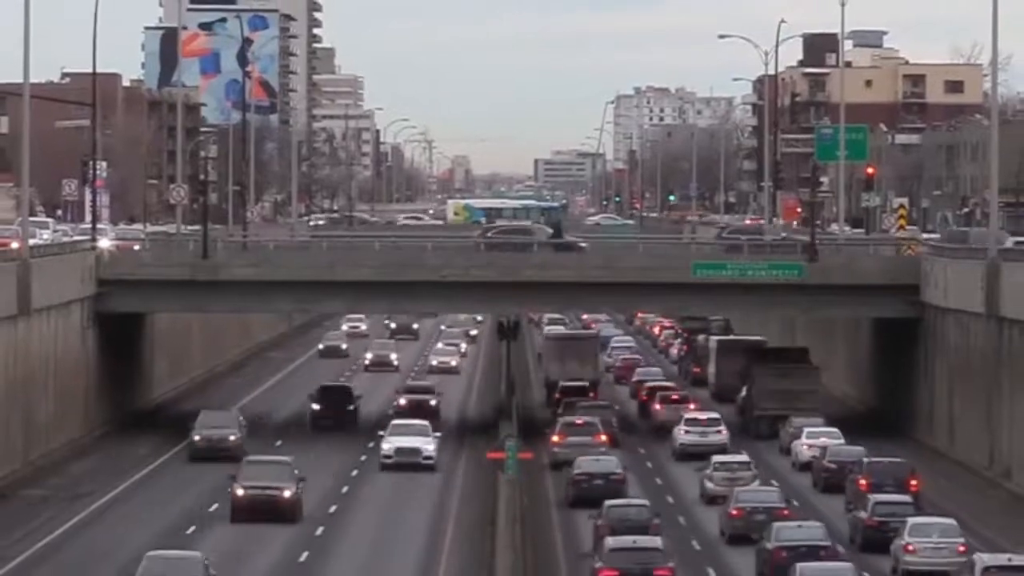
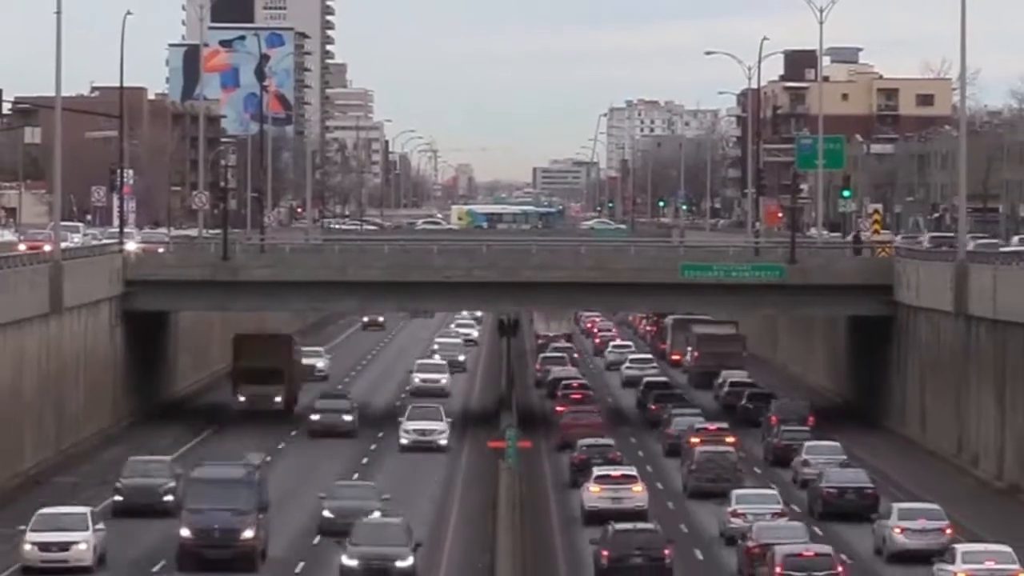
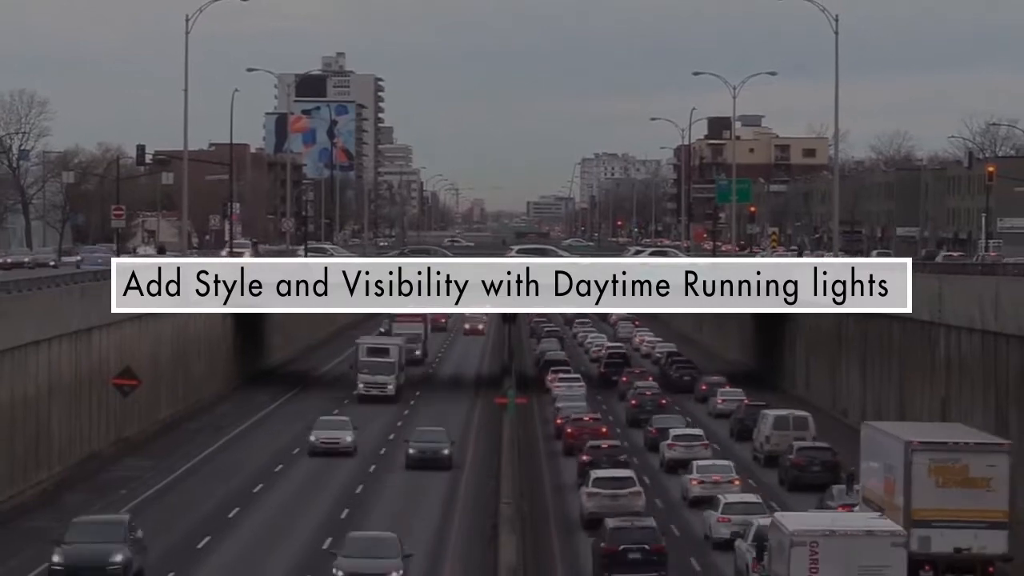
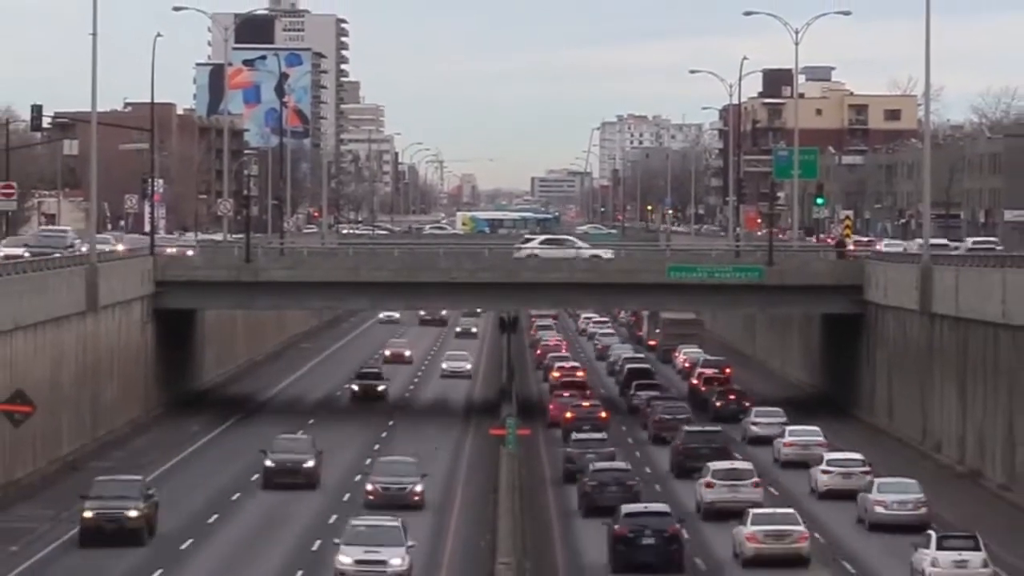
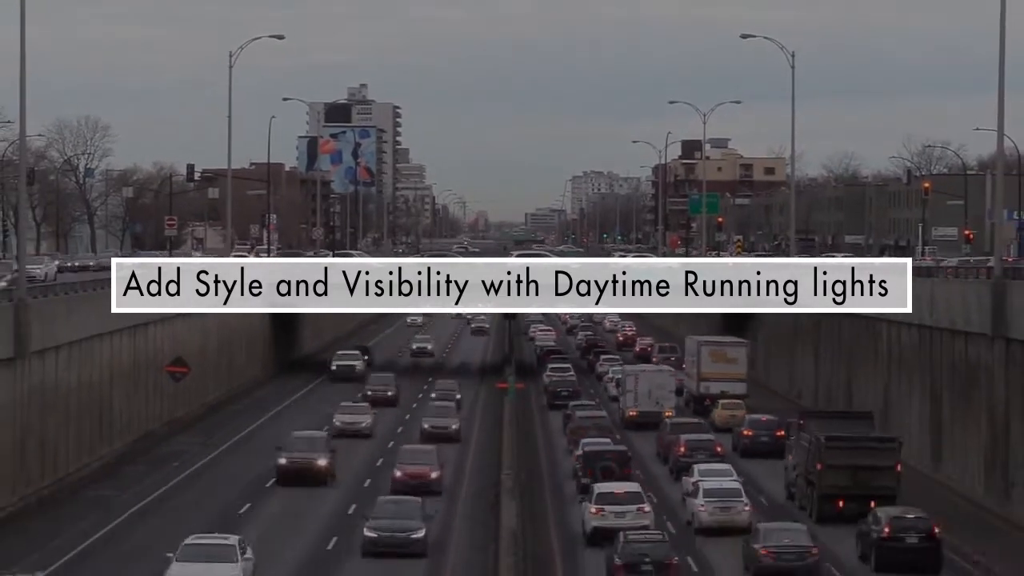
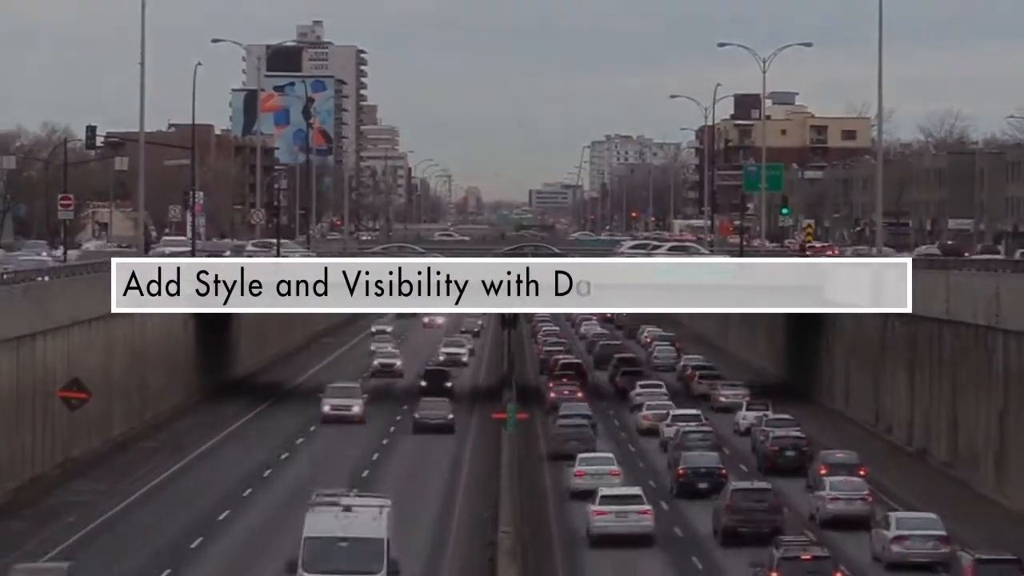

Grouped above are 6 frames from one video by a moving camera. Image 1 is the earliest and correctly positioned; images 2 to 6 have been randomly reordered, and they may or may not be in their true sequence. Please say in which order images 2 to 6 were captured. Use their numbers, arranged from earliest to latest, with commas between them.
2, 4, 6, 3, 5
